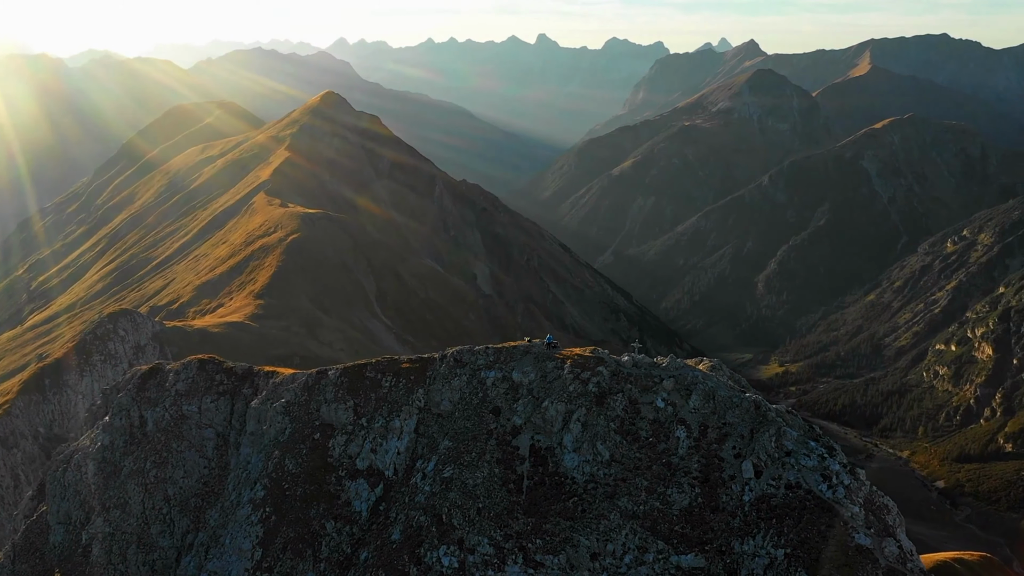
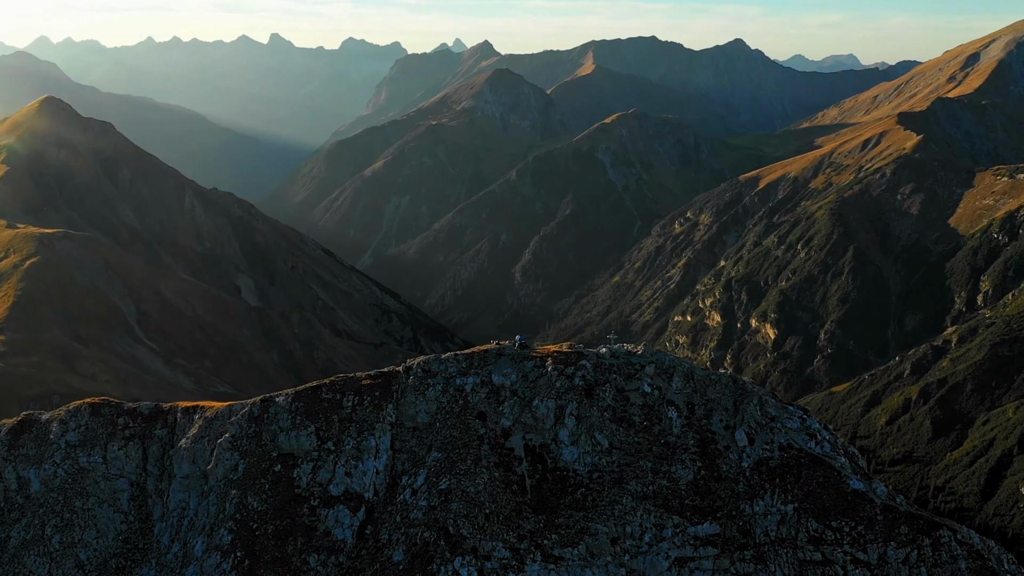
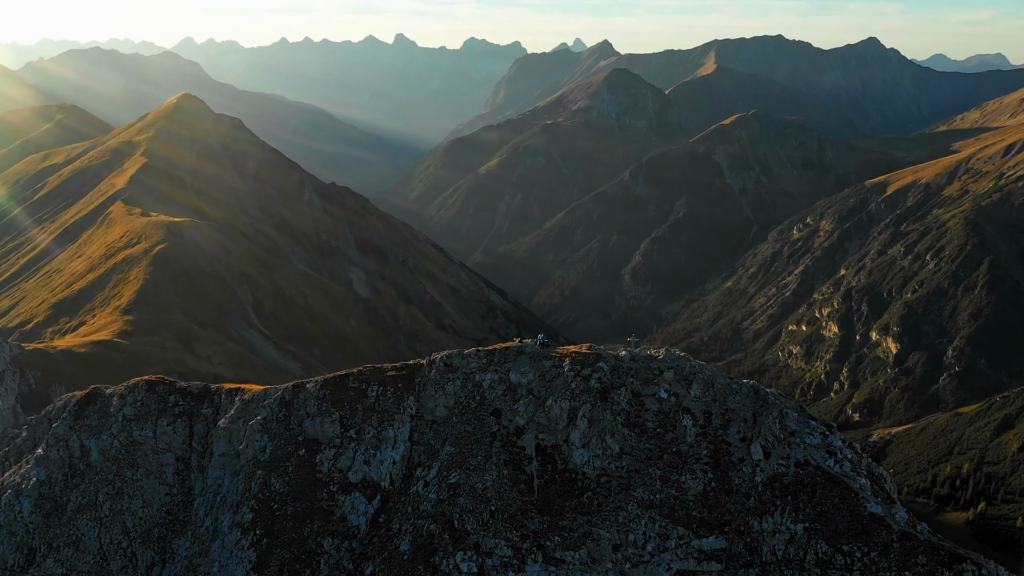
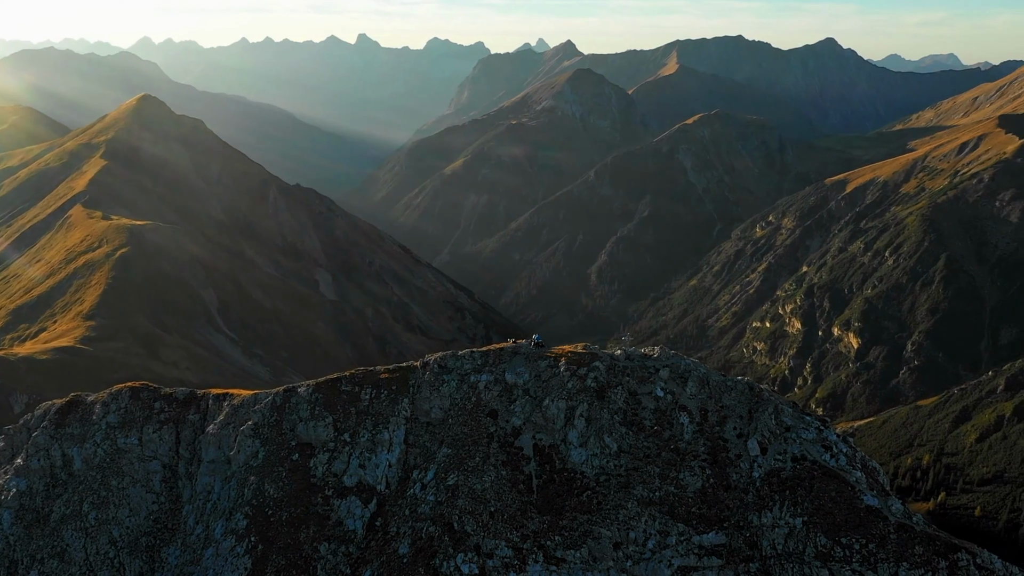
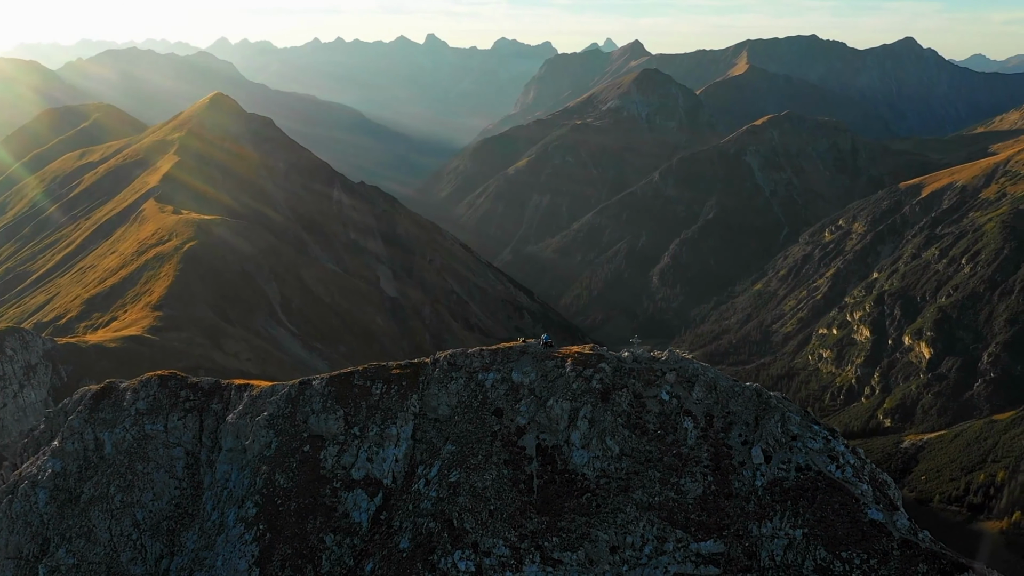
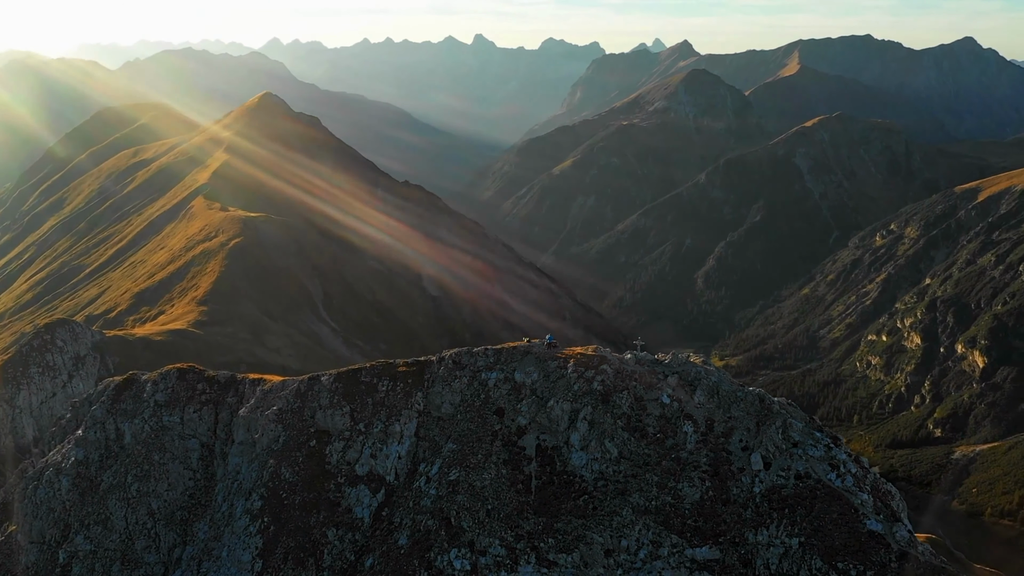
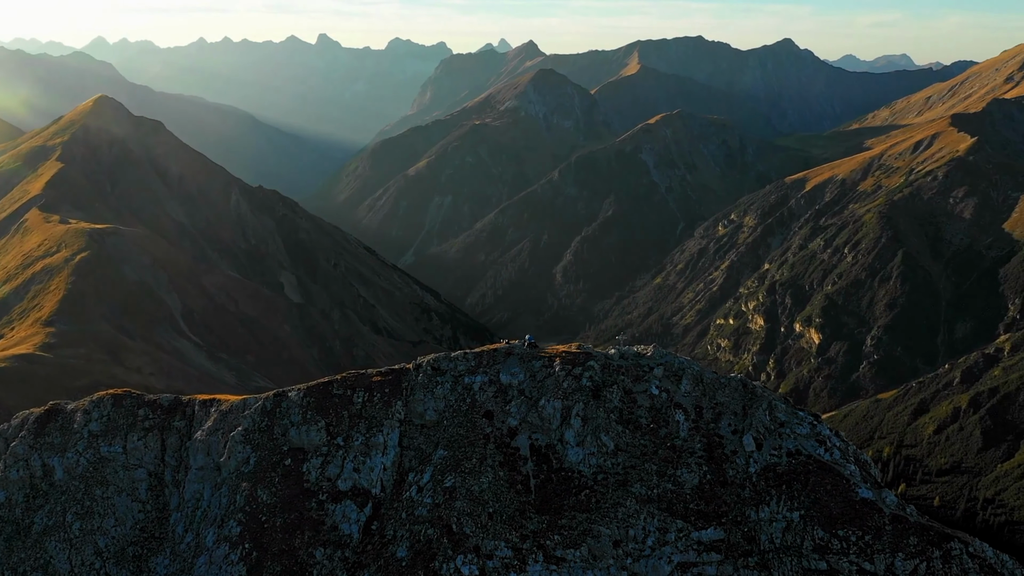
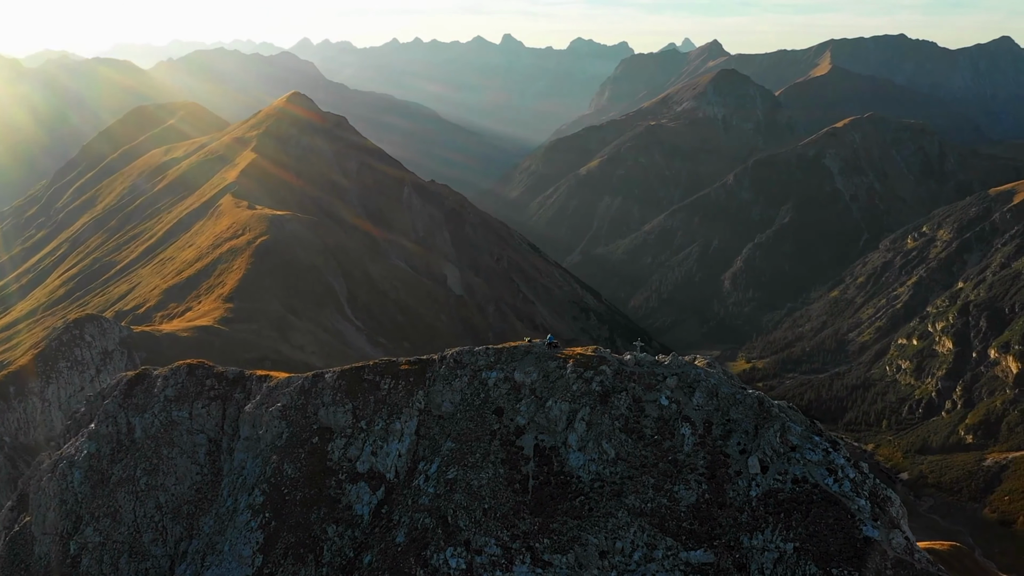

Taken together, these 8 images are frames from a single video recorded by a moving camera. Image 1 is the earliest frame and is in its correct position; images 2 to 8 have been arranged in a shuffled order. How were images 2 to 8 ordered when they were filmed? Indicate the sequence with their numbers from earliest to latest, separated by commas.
8, 6, 5, 3, 4, 7, 2
